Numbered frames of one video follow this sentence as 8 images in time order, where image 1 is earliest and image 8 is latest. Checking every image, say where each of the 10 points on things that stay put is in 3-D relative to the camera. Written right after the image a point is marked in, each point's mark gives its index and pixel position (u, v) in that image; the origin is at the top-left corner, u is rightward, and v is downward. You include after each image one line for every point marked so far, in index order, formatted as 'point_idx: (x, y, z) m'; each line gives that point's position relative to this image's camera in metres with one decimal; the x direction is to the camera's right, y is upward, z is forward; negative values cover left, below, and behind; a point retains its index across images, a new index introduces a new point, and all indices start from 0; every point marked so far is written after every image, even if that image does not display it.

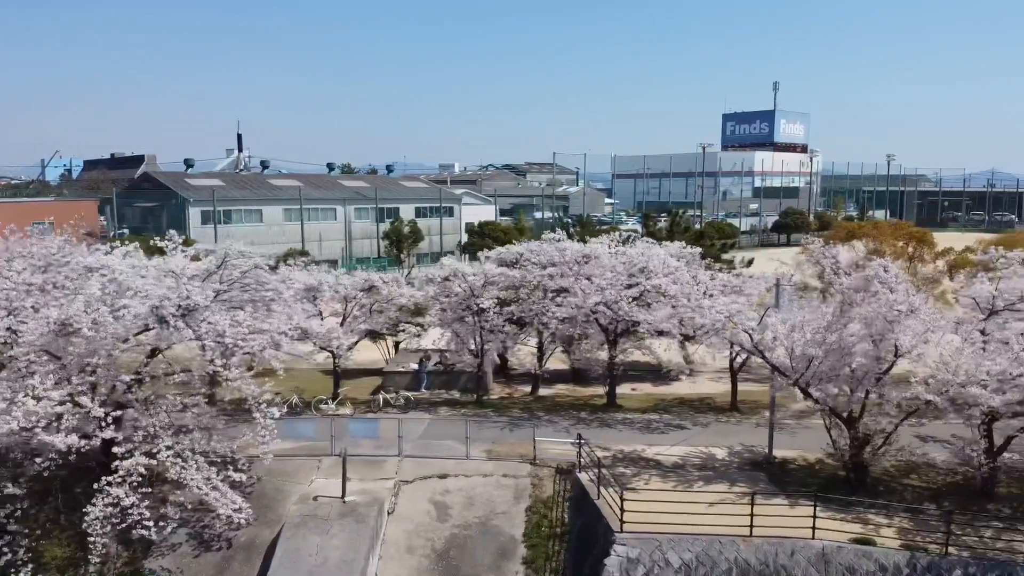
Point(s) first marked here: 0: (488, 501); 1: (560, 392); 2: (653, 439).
0: (-0.3, -2.9, +10.7) m
1: (+1.0, -2.0, +15.7) m
2: (+2.2, -2.3, +12.2) m
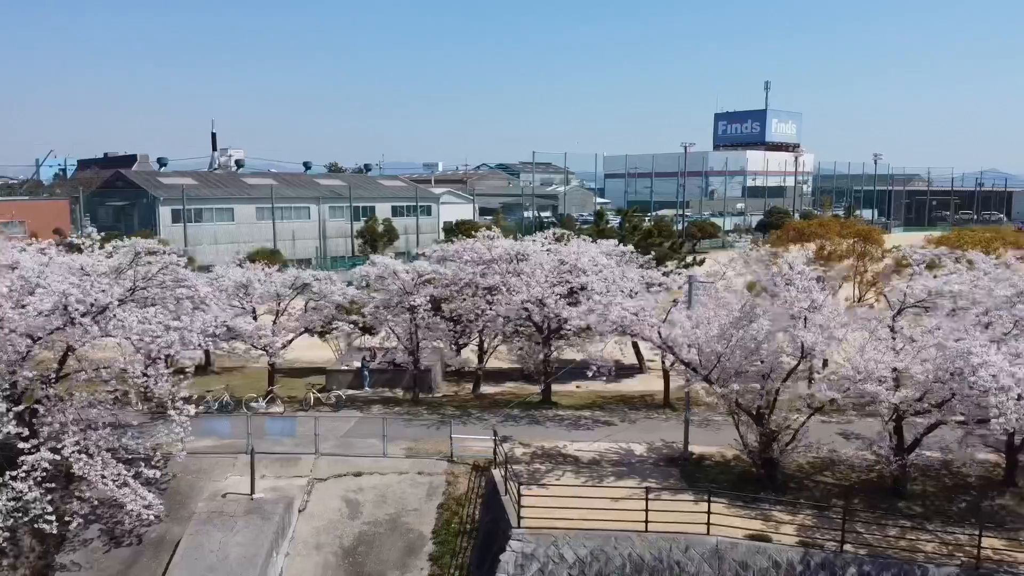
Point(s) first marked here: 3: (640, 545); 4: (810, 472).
0: (-1.5, -2.8, +10.7) m
1: (-0.2, -2.0, +15.7) m
2: (+1.0, -2.3, +12.2) m
3: (+1.4, -2.9, +8.8) m
4: (+4.1, -2.5, +10.9) m
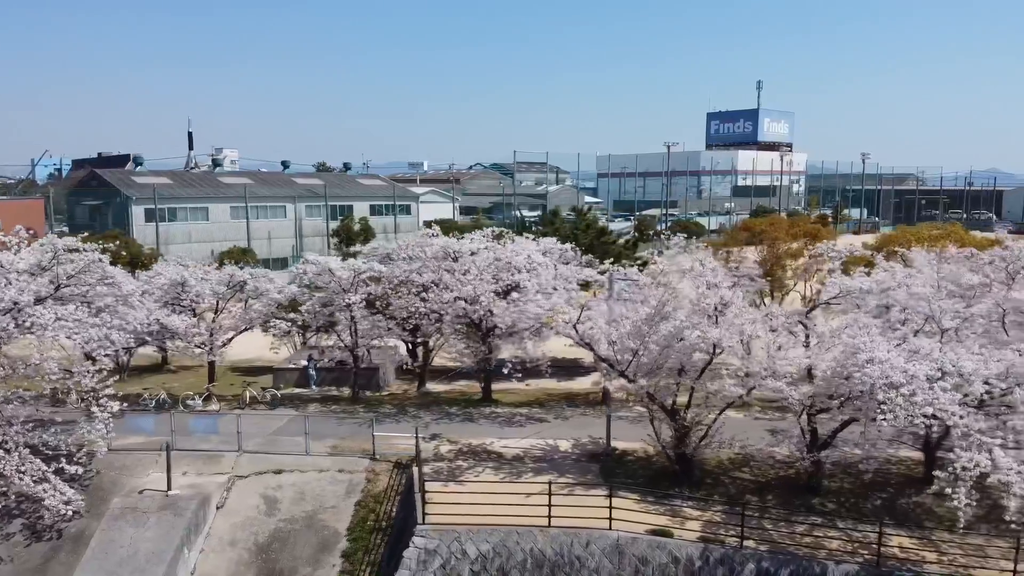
0: (-2.6, -2.8, +10.7) m
1: (-1.3, -1.9, +15.7) m
2: (-0.1, -2.2, +12.2) m
3: (+0.3, -2.8, +8.9) m
4: (+3.0, -2.5, +10.9) m
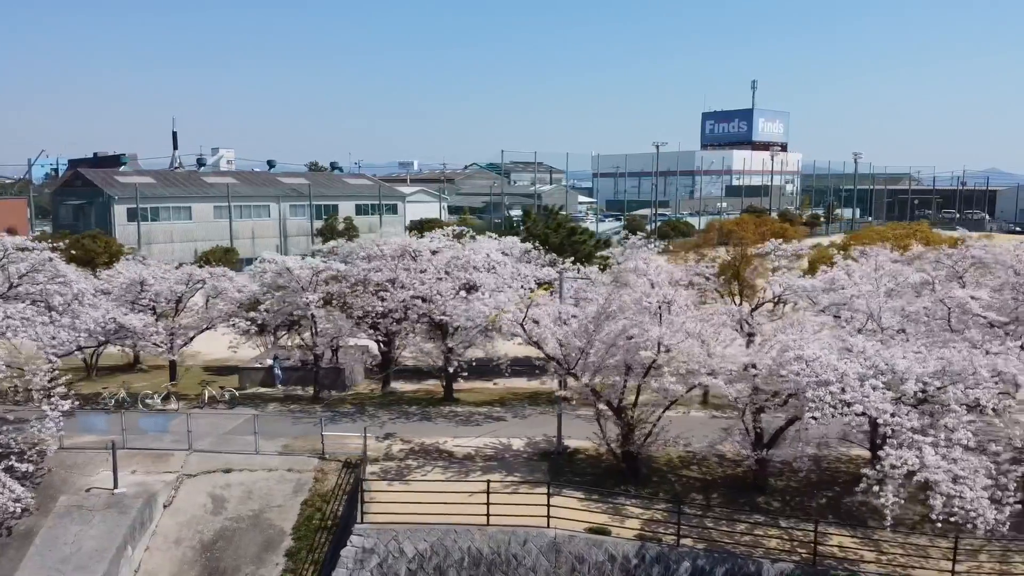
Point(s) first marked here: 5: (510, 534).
0: (-3.3, -2.8, +10.7) m
1: (-2.0, -1.9, +15.7) m
2: (-0.8, -2.2, +12.2) m
3: (-0.4, -2.8, +8.9) m
4: (+2.3, -2.5, +10.9) m
5: (0.0, -2.8, +8.9) m
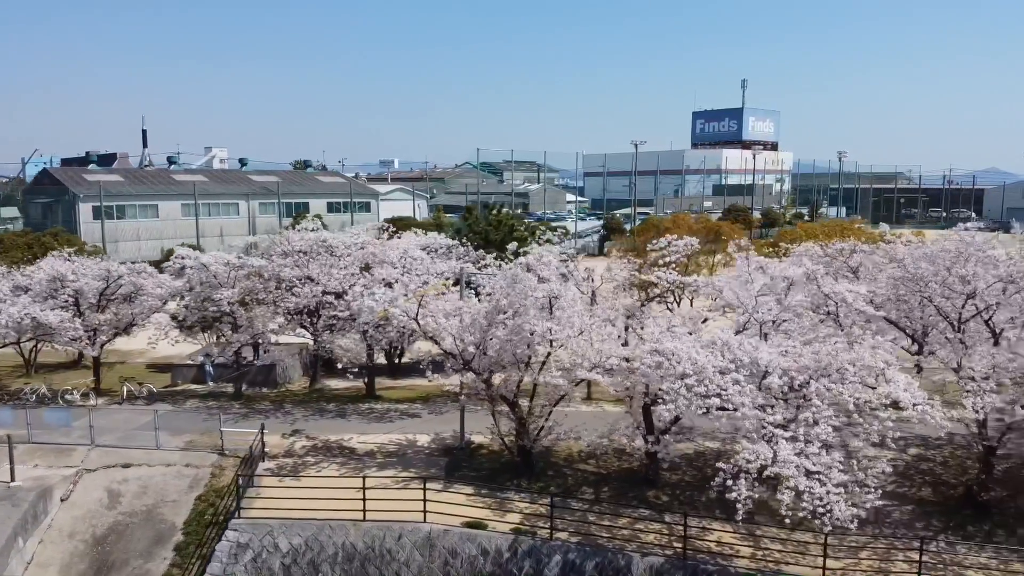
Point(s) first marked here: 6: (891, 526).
0: (-4.7, -2.7, +10.7) m
1: (-3.4, -1.8, +15.7) m
2: (-2.2, -2.1, +12.2) m
3: (-1.8, -2.8, +8.9) m
4: (+0.9, -2.4, +10.9) m
5: (-1.4, -2.7, +8.9) m
6: (+4.6, -2.9, +9.7) m
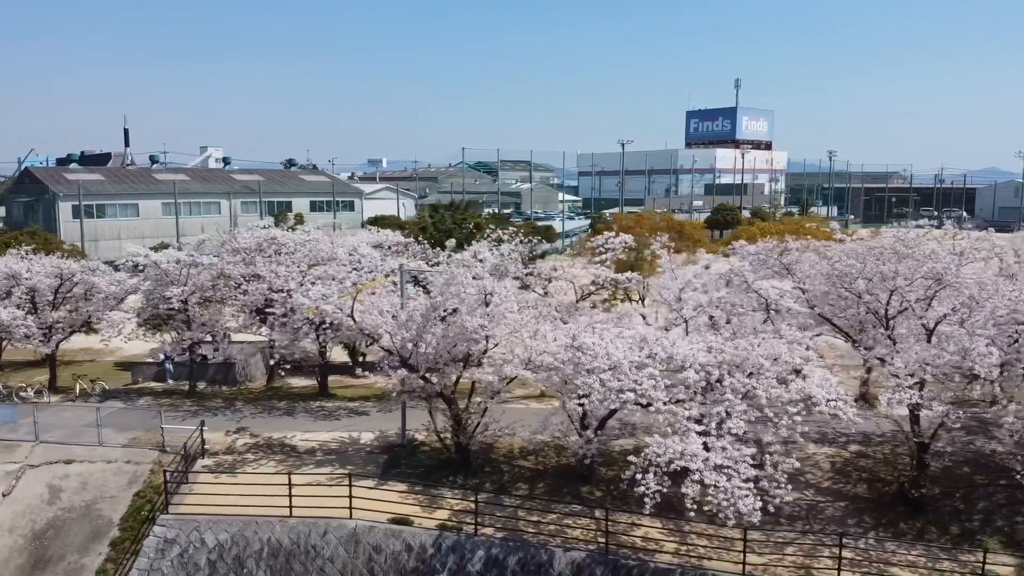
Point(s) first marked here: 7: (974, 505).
0: (-5.5, -2.7, +10.8) m
1: (-4.2, -1.8, +15.8) m
2: (-3.0, -2.1, +12.3) m
3: (-2.6, -2.7, +8.9) m
4: (0.0, -2.4, +11.0) m
5: (-2.3, -2.7, +8.9) m
6: (+3.8, -2.9, +9.7) m
7: (+5.9, -2.8, +10.1) m
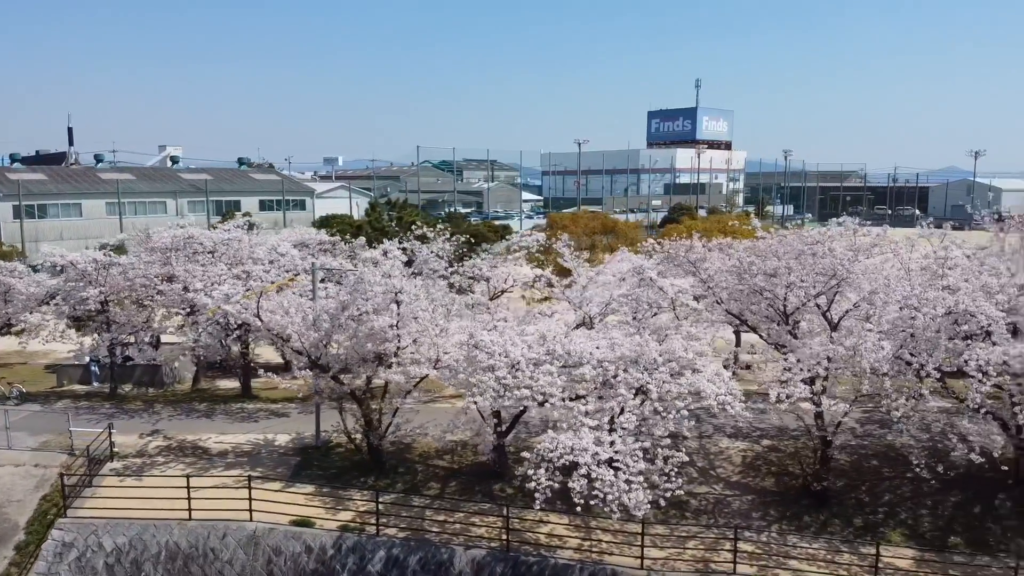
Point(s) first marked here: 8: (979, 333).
0: (-6.7, -2.7, +10.5) m
1: (-5.6, -1.8, +15.6) m
2: (-4.2, -2.1, +12.2) m
3: (-3.7, -2.7, +8.8) m
4: (-1.1, -2.4, +11.0) m
5: (-3.4, -2.7, +8.8) m
6: (+2.7, -2.8, +9.9) m
7: (+4.8, -2.7, +10.3) m
8: (+5.3, -0.5, +9.0) m
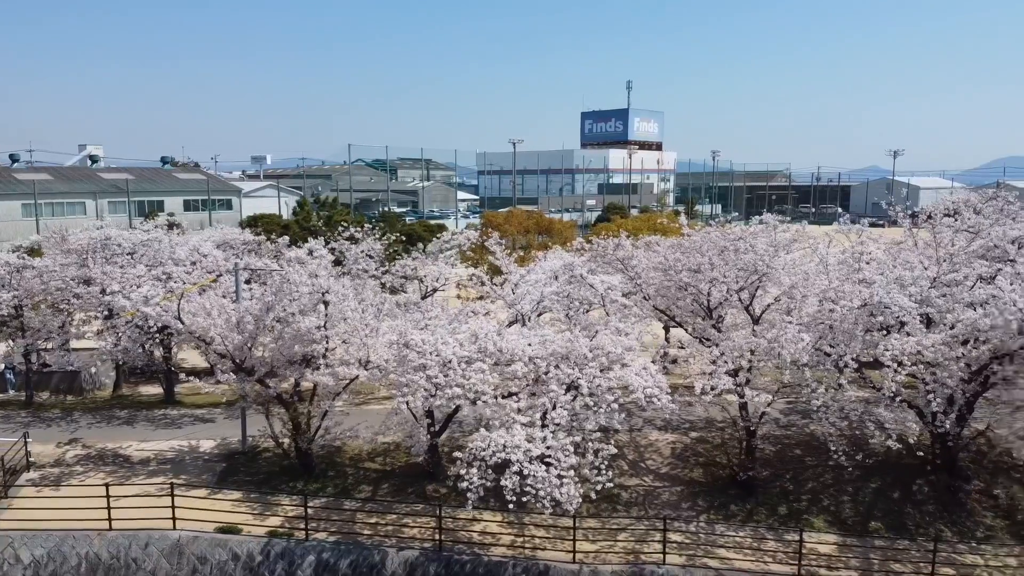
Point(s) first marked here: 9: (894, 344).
0: (-7.6, -2.8, +10.0) m
1: (-6.9, -1.9, +15.1) m
2: (-5.2, -2.1, +11.8) m
3: (-4.4, -2.7, +8.5) m
4: (-2.1, -2.3, +10.8) m
5: (-4.1, -2.7, +8.6) m
6: (+1.8, -2.8, +10.1) m
7: (+3.9, -2.6, +10.6) m
8: (+4.5, -0.4, +9.4) m
9: (+4.3, -0.6, +8.9) m
